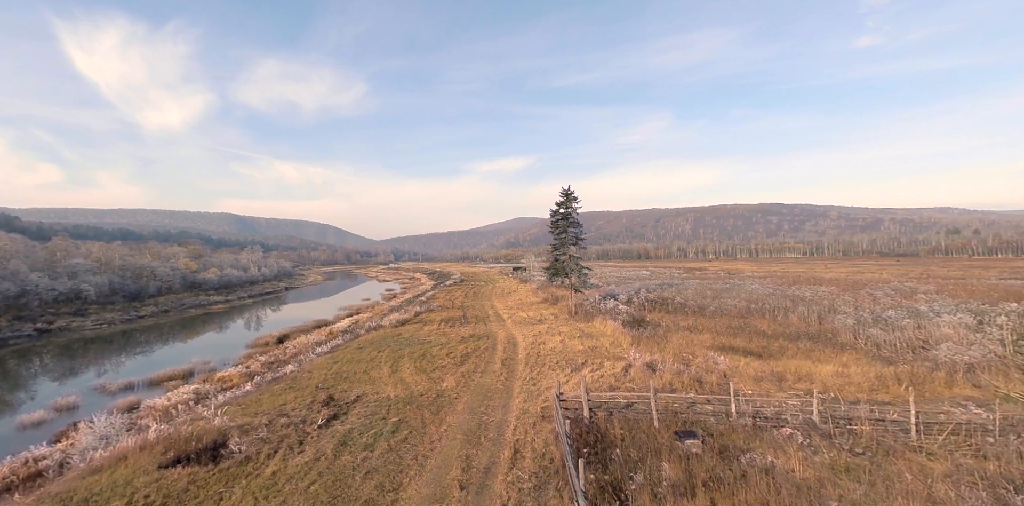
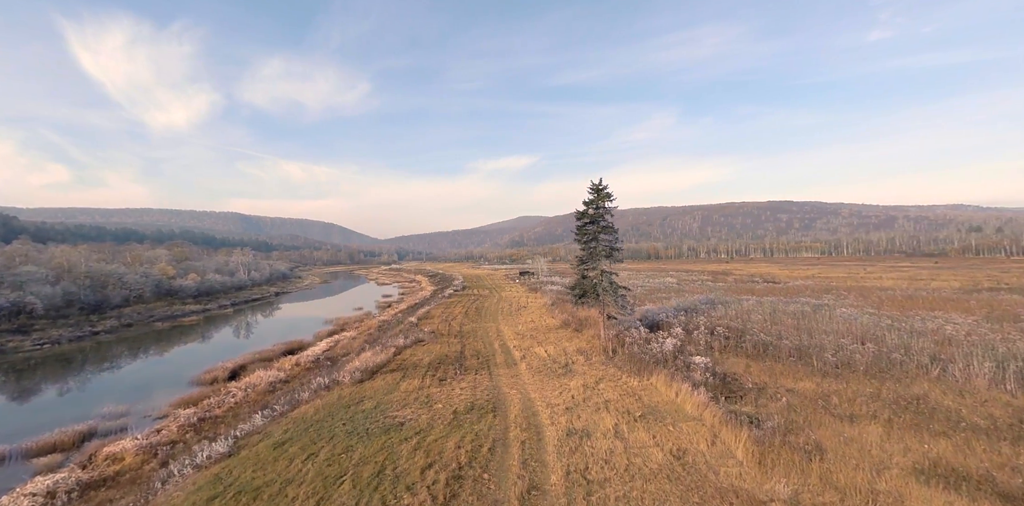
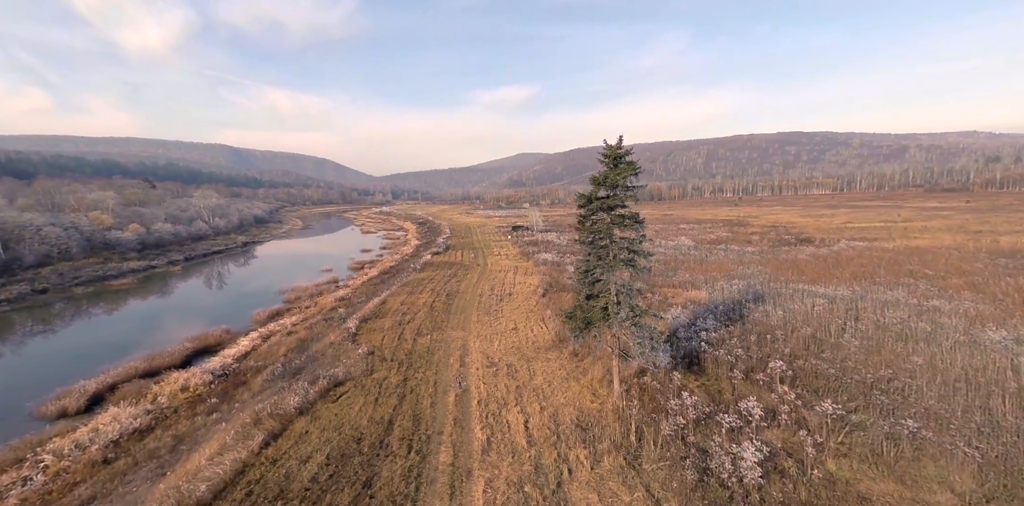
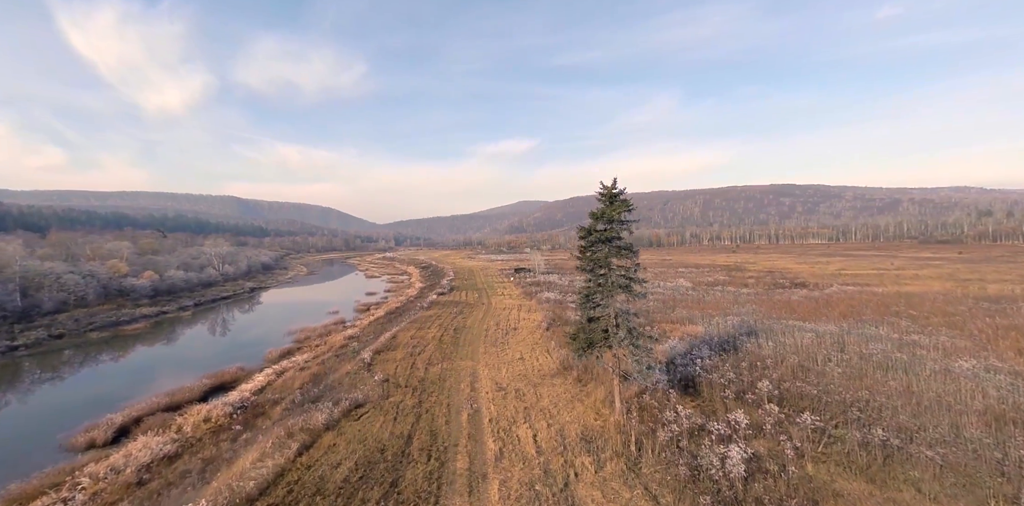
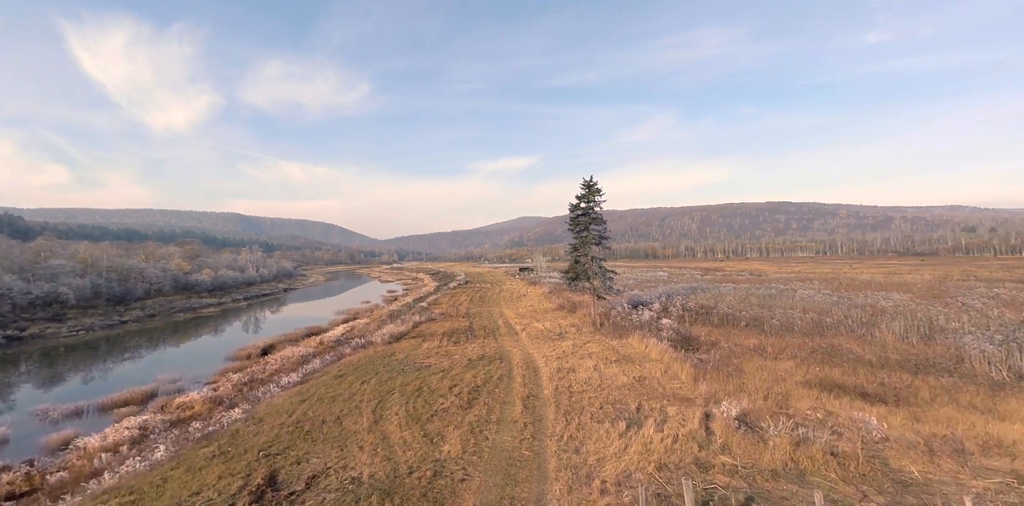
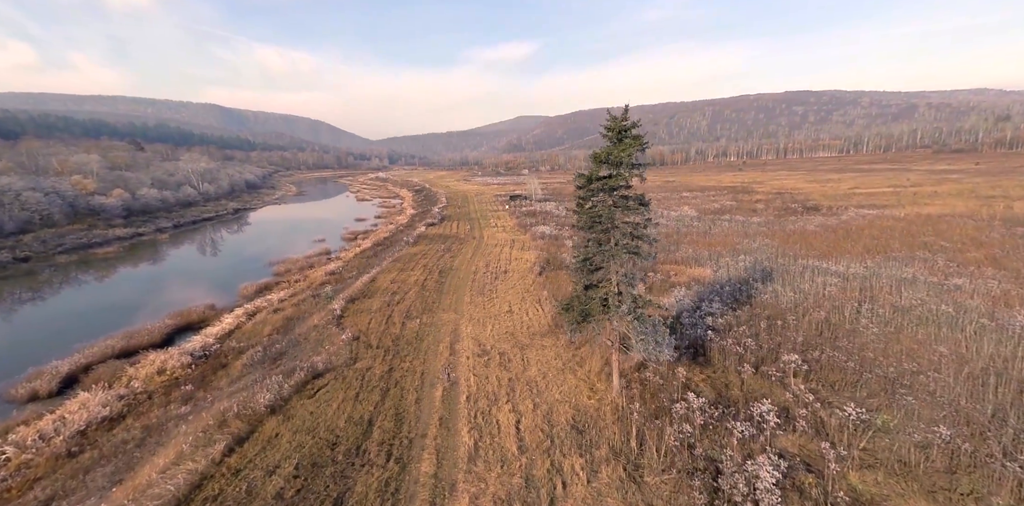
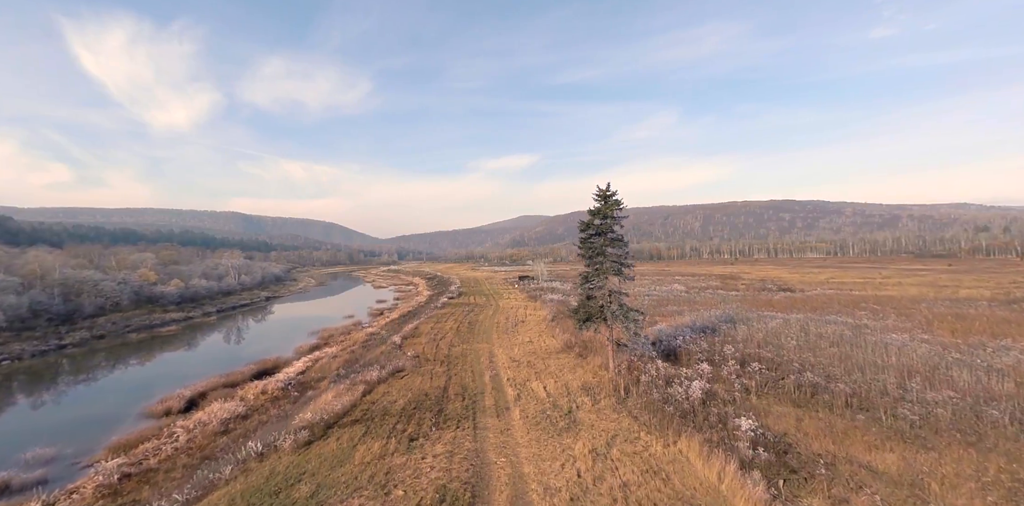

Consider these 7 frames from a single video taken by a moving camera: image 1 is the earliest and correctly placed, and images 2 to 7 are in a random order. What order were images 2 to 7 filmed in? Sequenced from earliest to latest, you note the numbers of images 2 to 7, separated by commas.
5, 2, 7, 4, 3, 6
